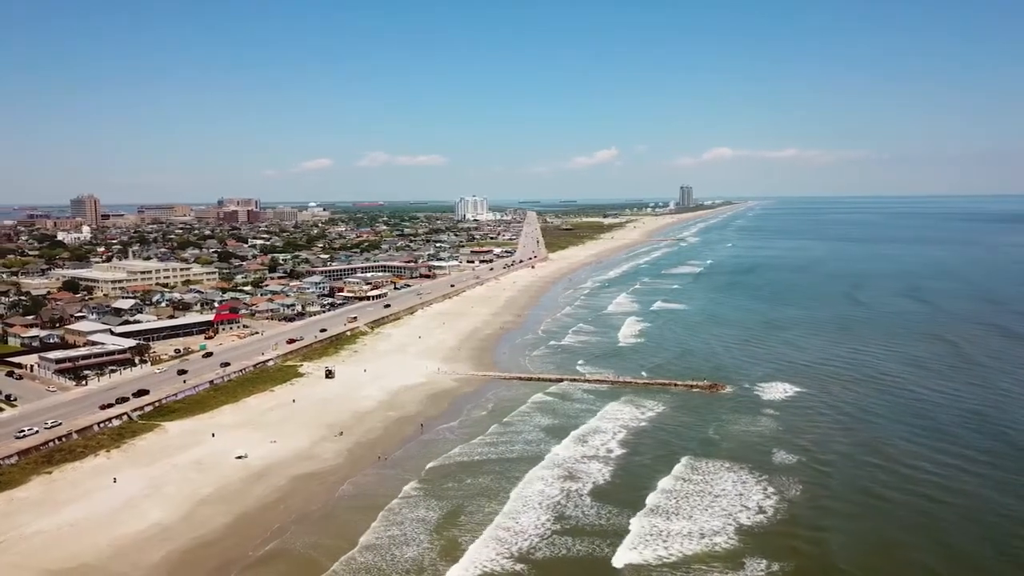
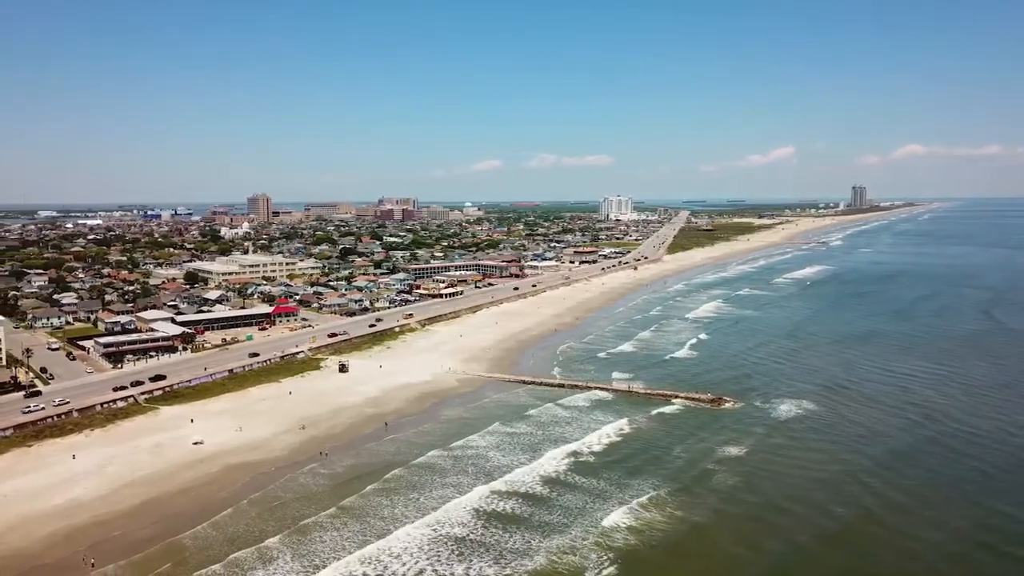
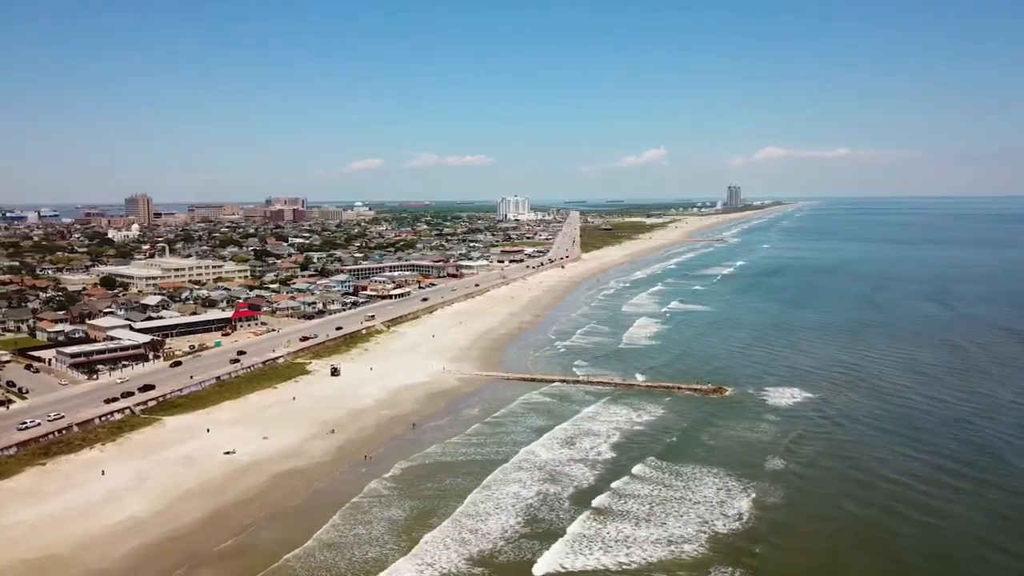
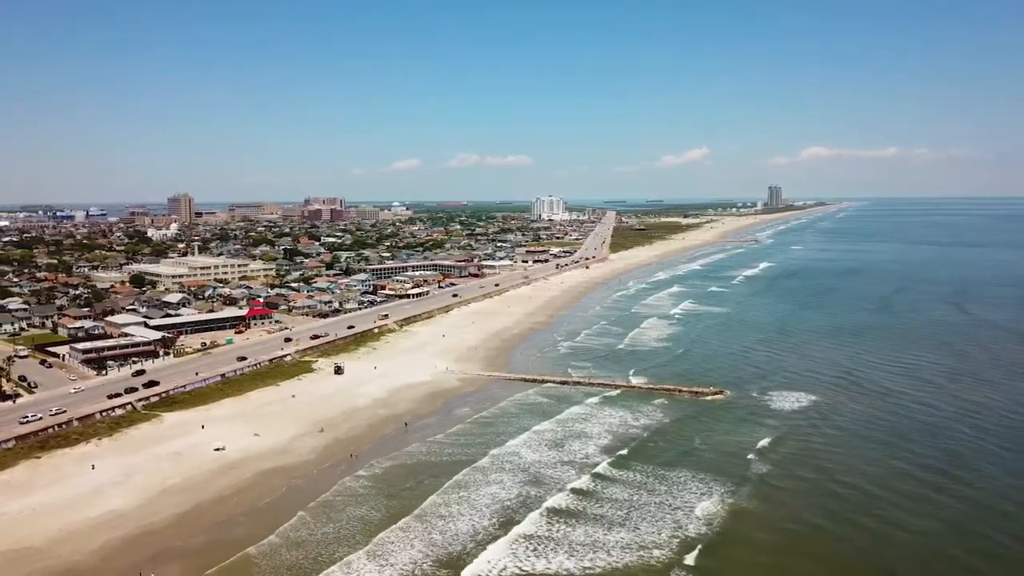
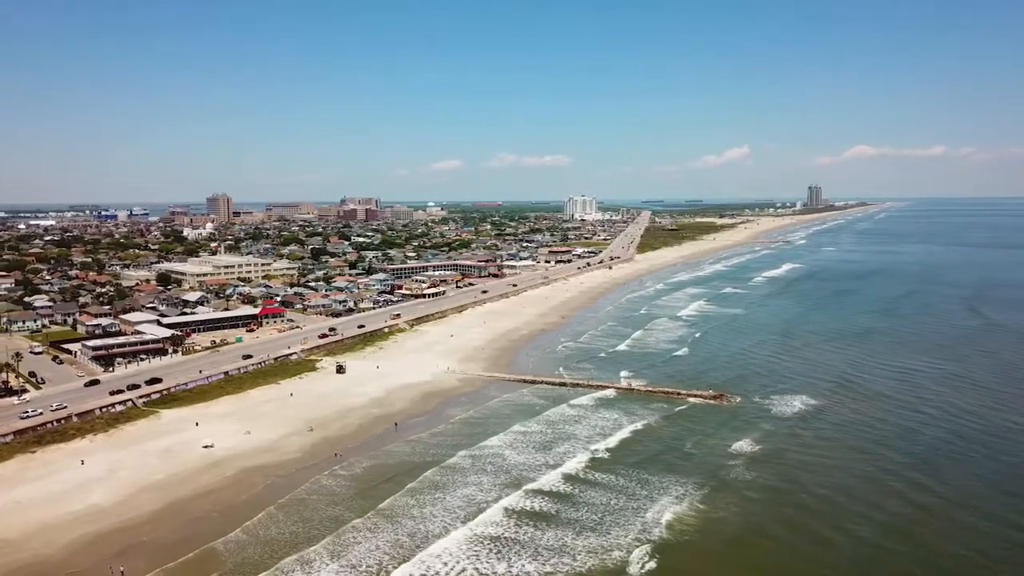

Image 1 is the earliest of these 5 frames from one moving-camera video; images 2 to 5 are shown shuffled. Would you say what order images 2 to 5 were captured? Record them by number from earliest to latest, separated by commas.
3, 4, 5, 2
